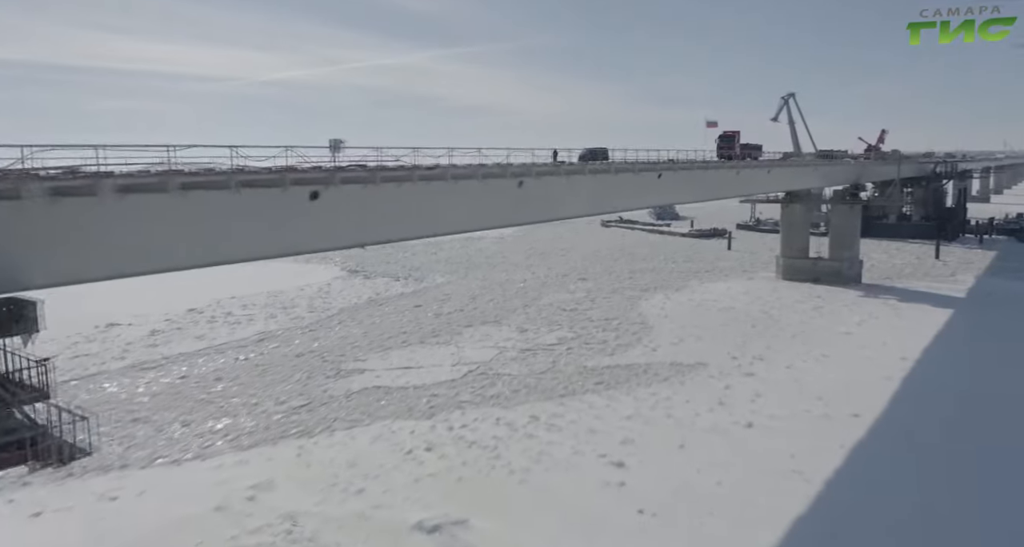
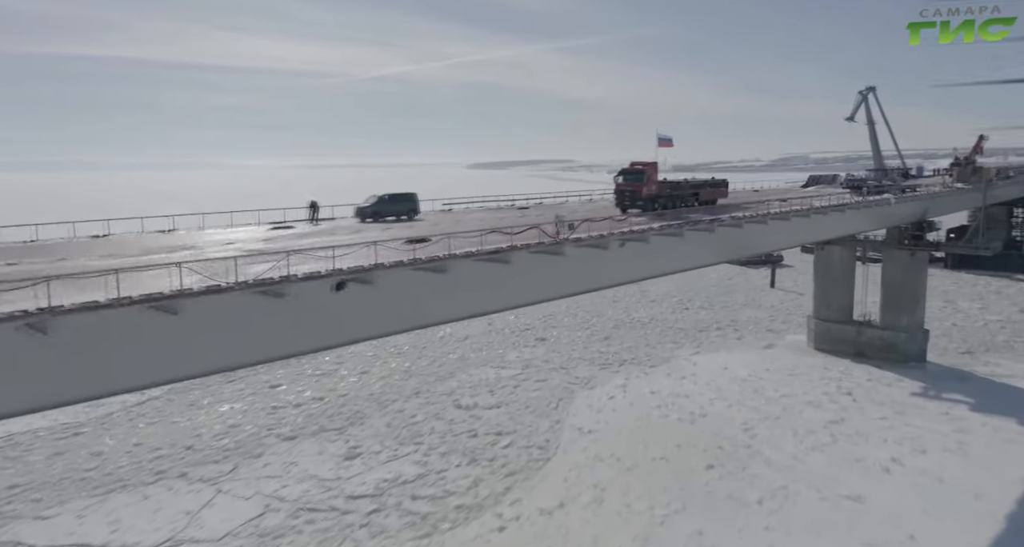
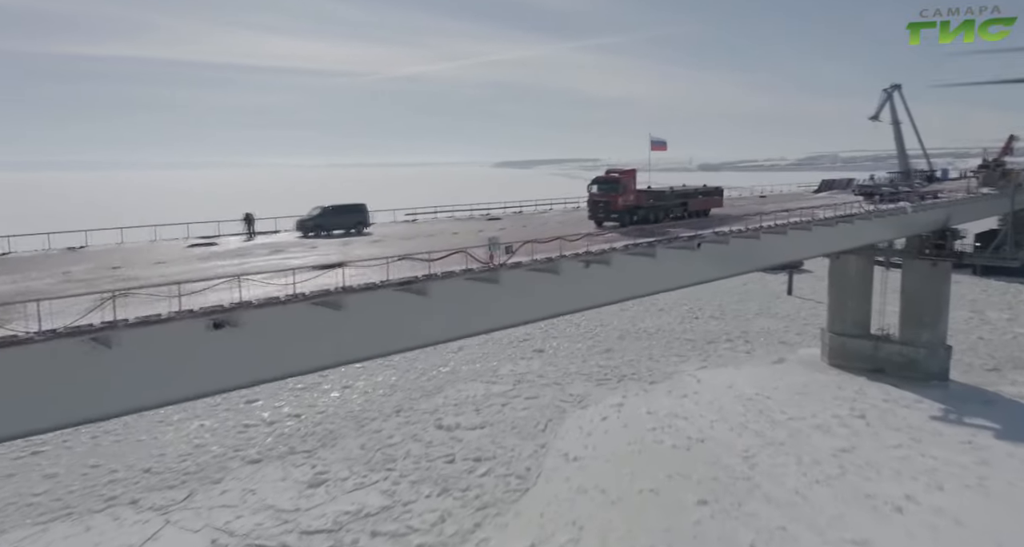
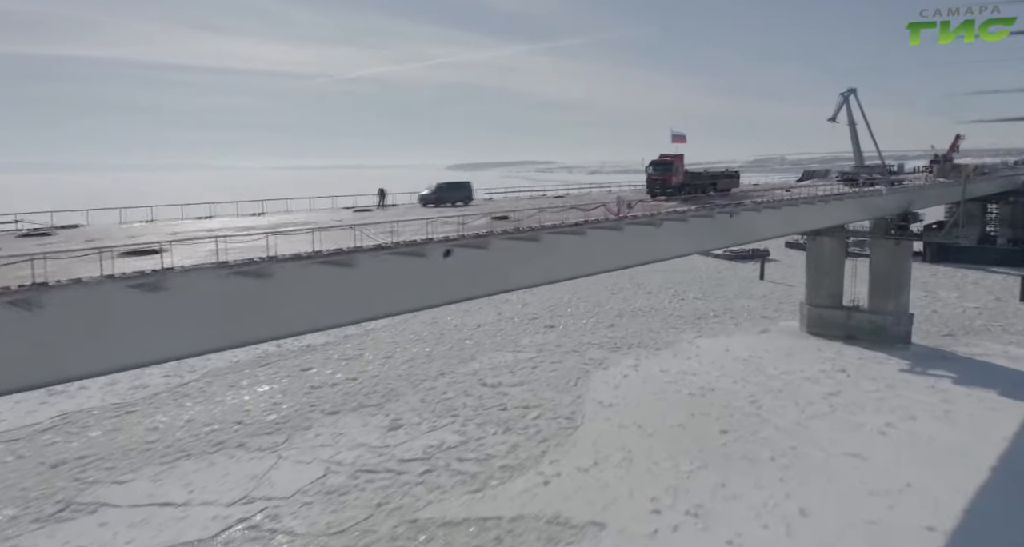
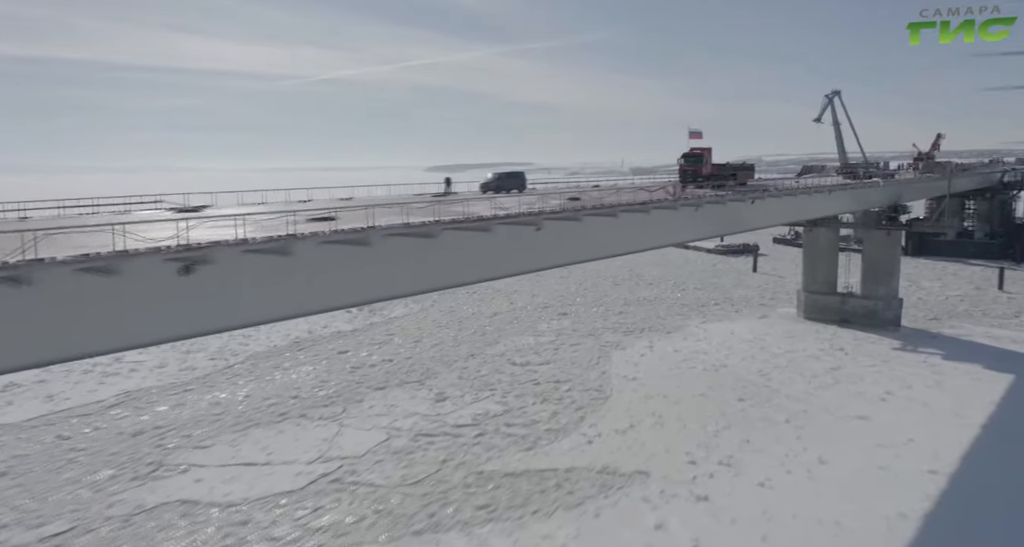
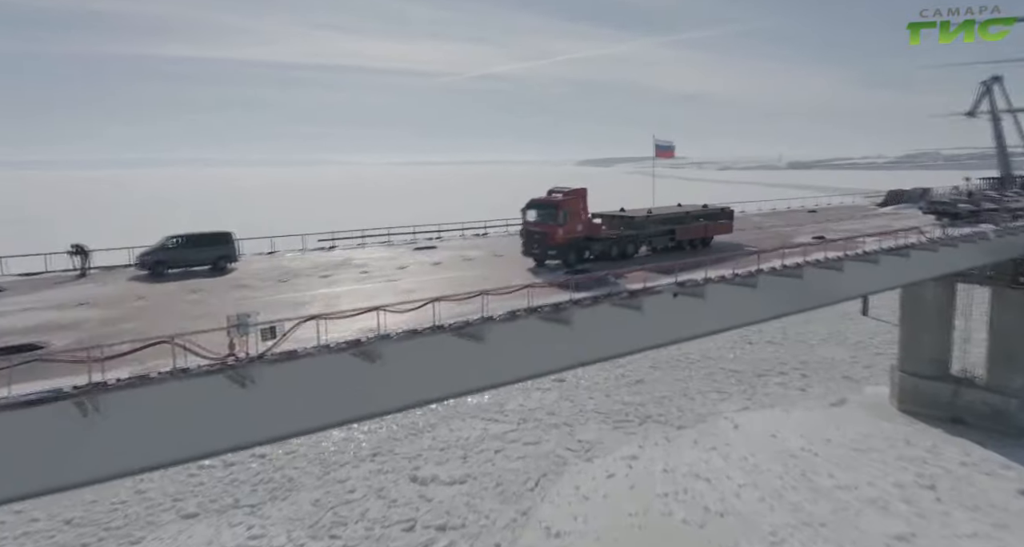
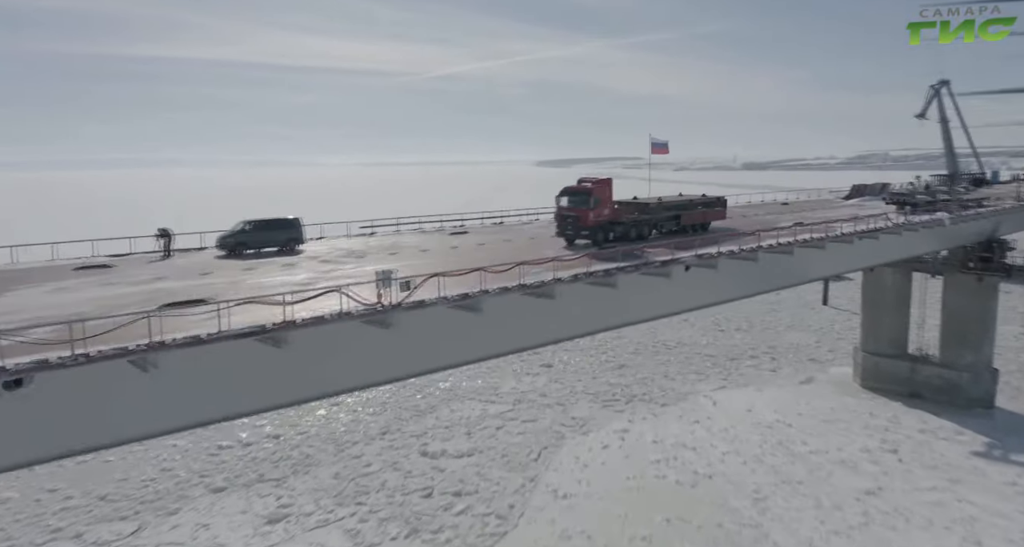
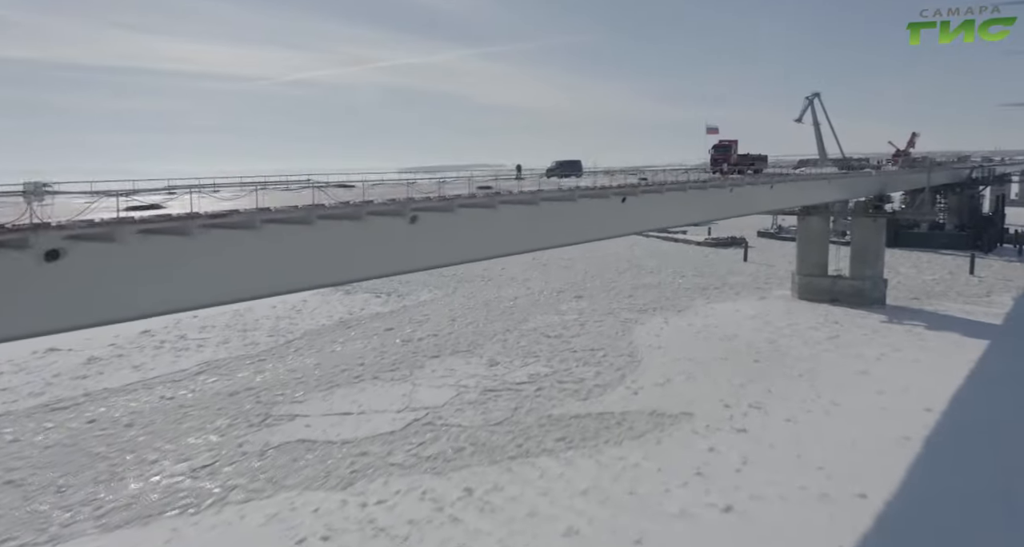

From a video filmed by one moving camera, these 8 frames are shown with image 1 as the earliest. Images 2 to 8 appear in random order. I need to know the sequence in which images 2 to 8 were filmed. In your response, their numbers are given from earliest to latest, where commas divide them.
8, 5, 4, 2, 3, 7, 6
